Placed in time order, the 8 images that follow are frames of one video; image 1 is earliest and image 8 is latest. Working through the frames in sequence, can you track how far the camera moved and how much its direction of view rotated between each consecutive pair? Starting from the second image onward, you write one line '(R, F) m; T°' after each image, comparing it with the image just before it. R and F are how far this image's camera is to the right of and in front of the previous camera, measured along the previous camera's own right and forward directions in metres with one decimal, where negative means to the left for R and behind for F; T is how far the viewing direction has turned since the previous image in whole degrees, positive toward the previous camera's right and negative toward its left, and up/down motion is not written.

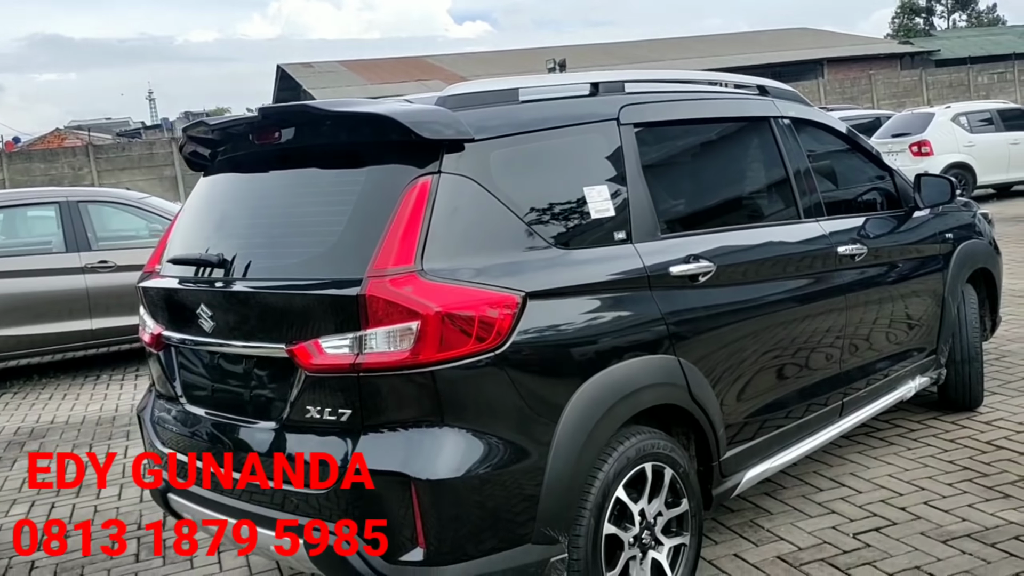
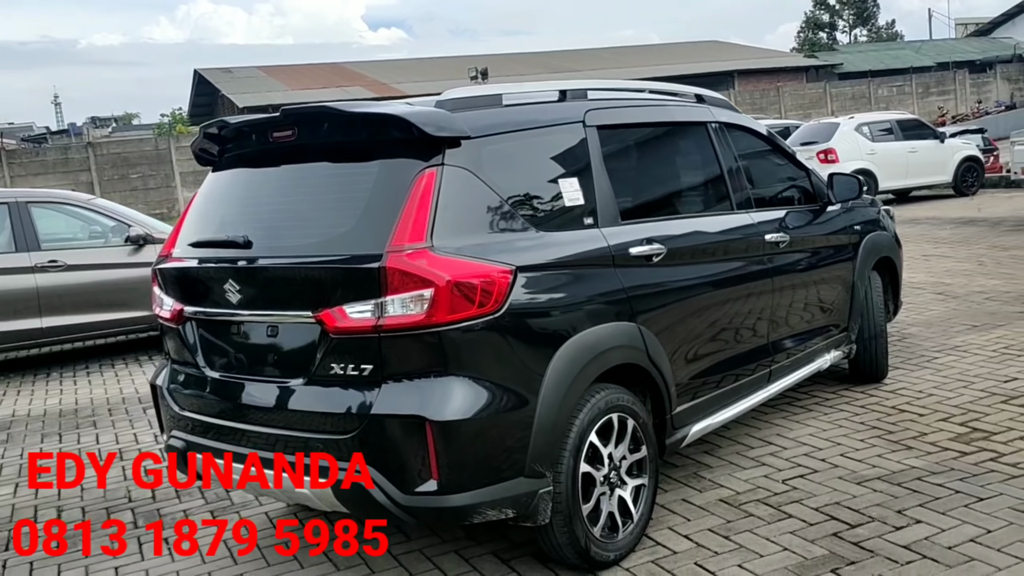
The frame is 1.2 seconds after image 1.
(-0.2, -0.5) m; +5°
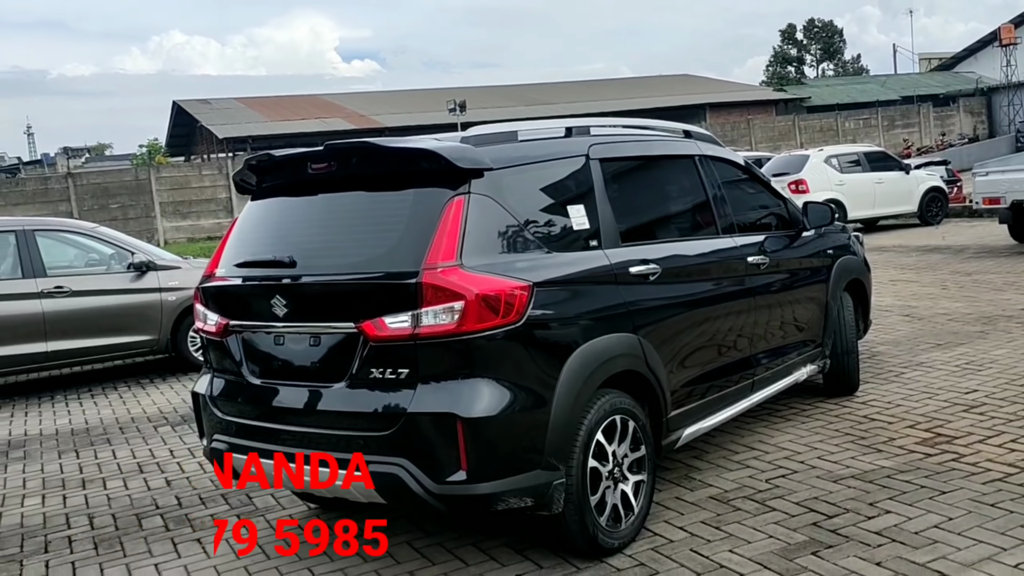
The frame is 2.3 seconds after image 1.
(-0.2, -0.4) m; +2°
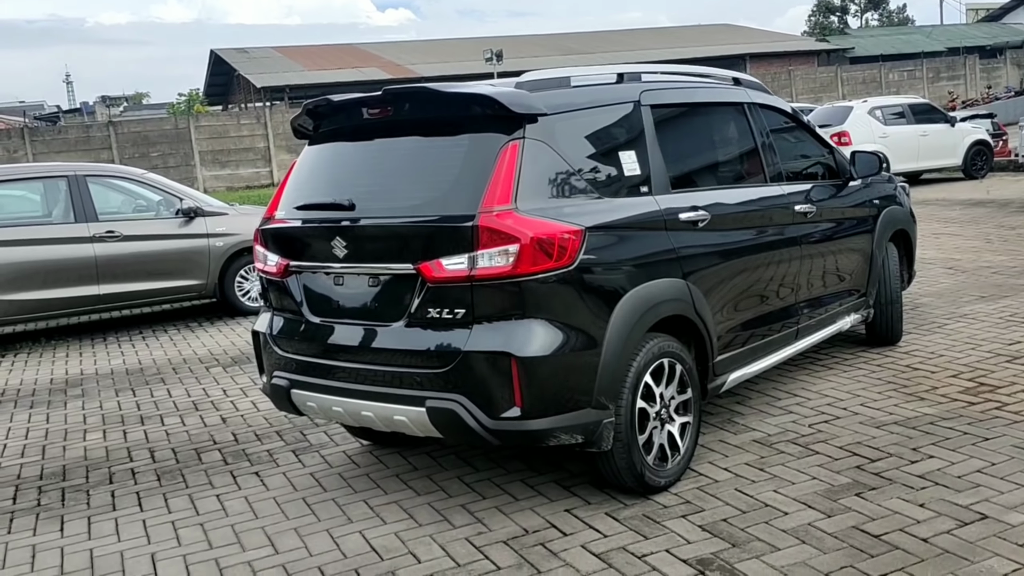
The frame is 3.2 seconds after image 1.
(-0.1, -0.1) m; -2°
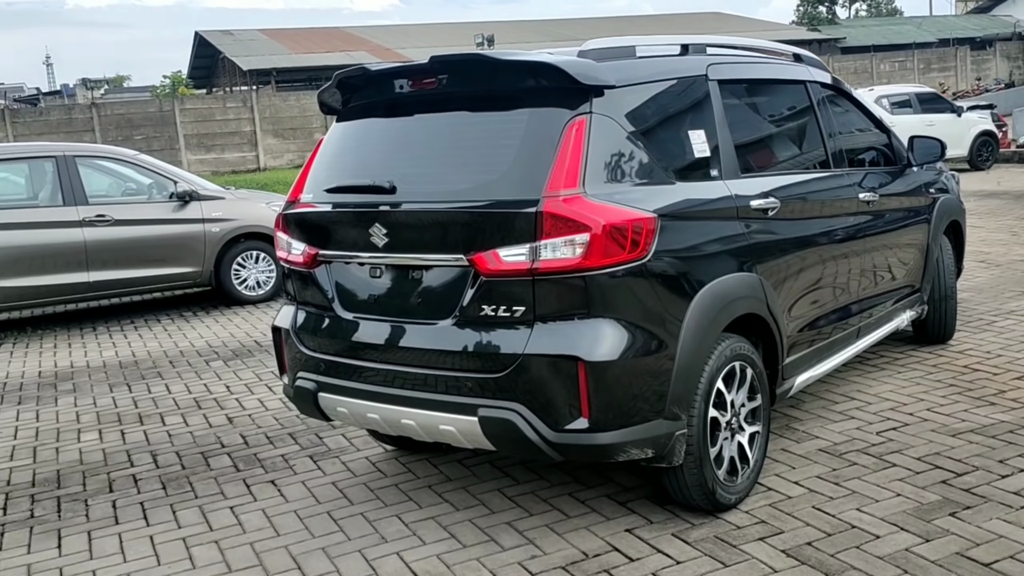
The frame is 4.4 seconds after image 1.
(-0.3, +0.4) m; +1°
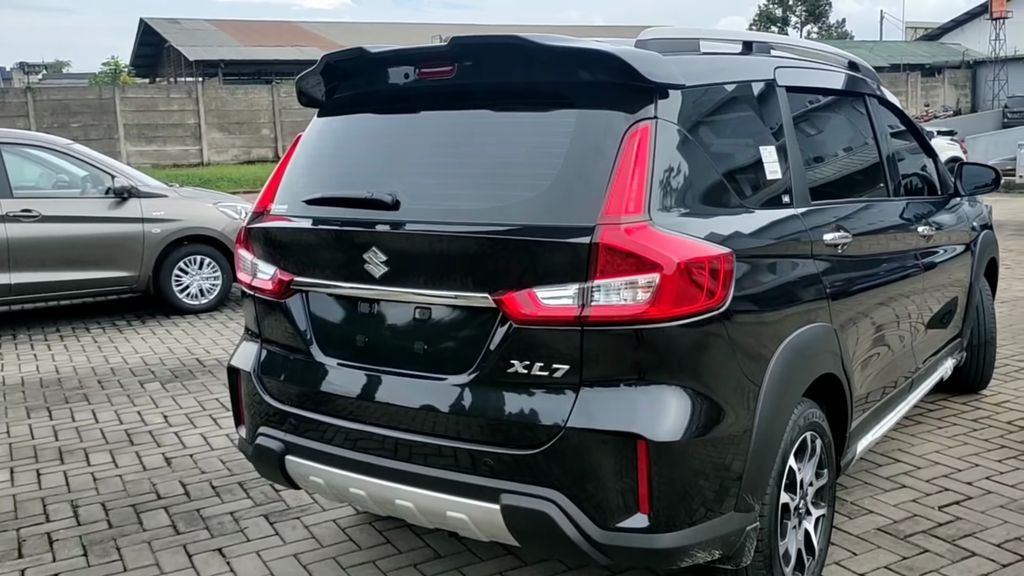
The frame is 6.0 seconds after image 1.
(-0.2, +0.7) m; +3°
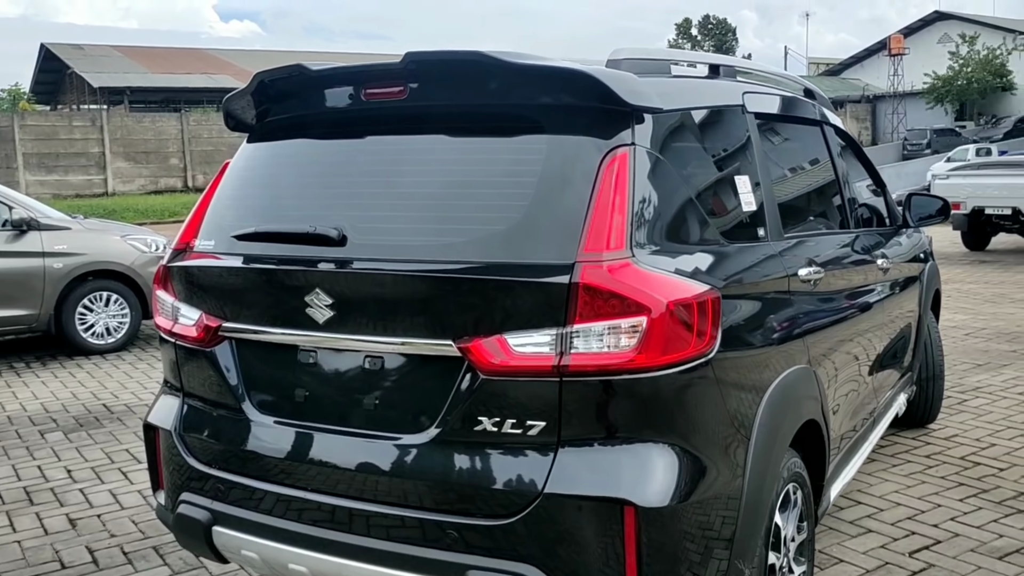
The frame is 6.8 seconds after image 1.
(-0.1, +0.3) m; +5°
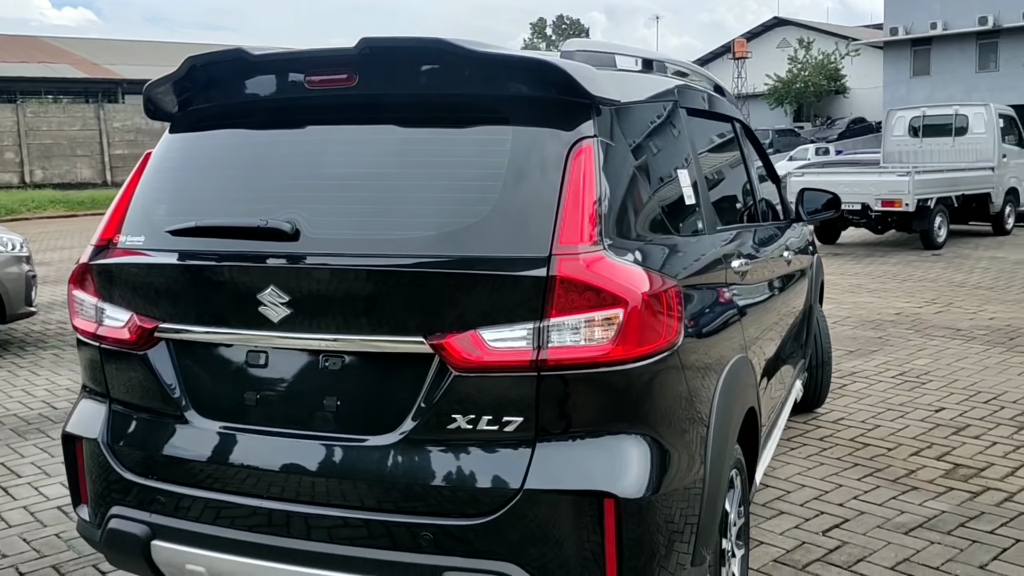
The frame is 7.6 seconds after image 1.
(-0.2, +0.1) m; +8°
